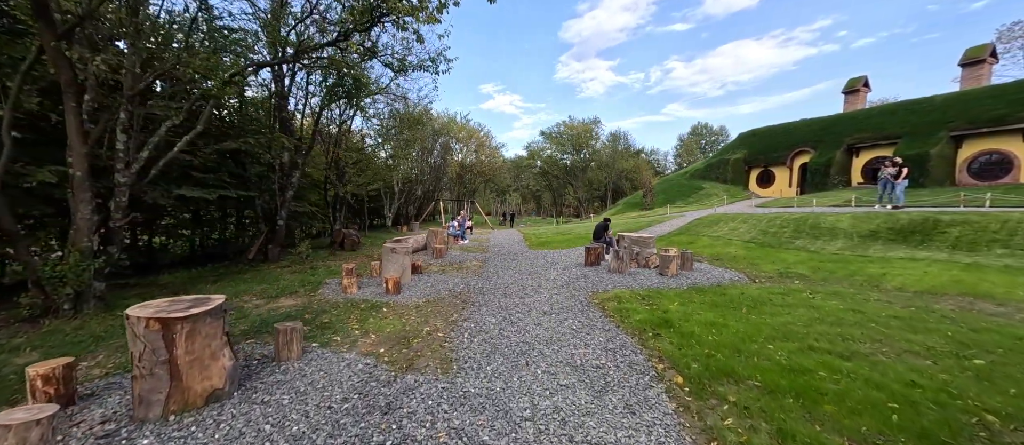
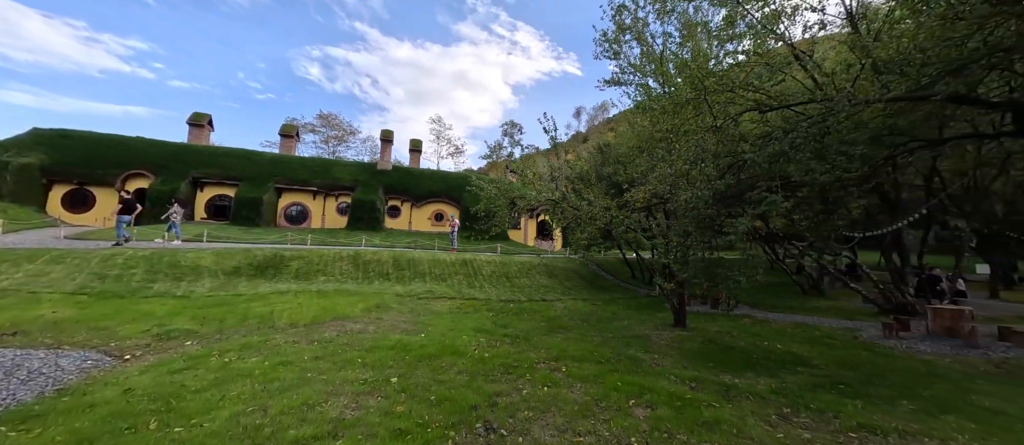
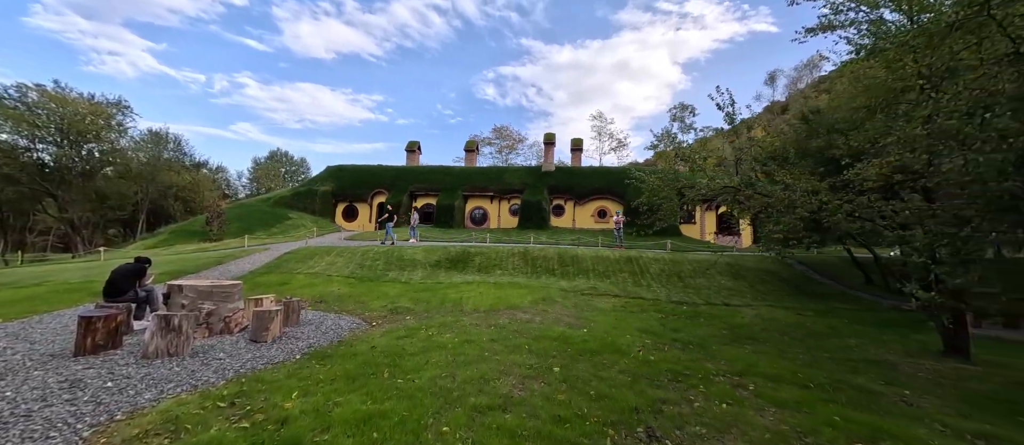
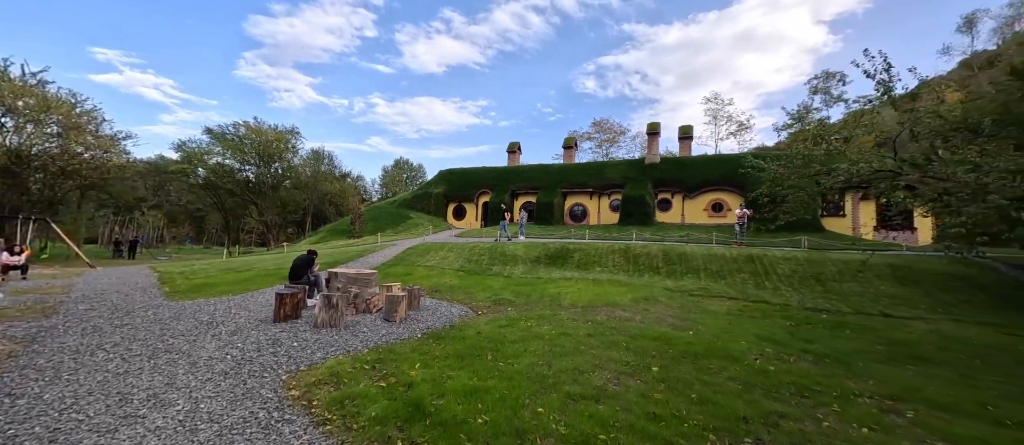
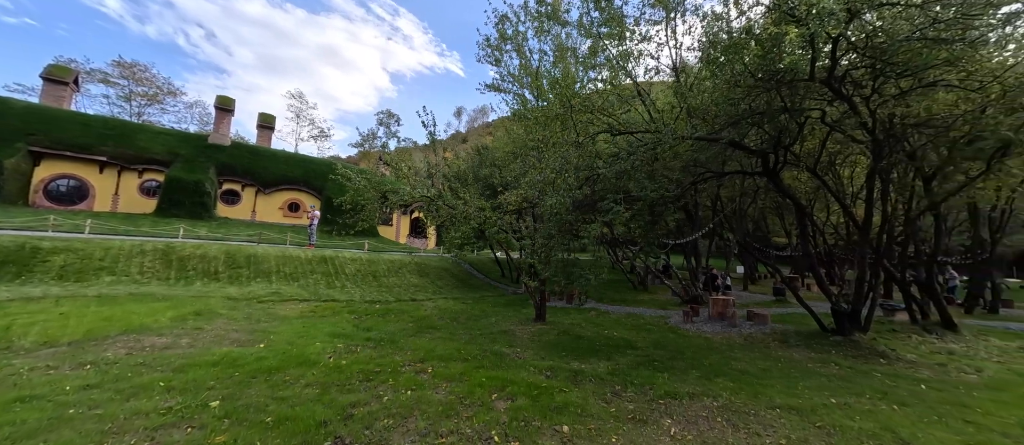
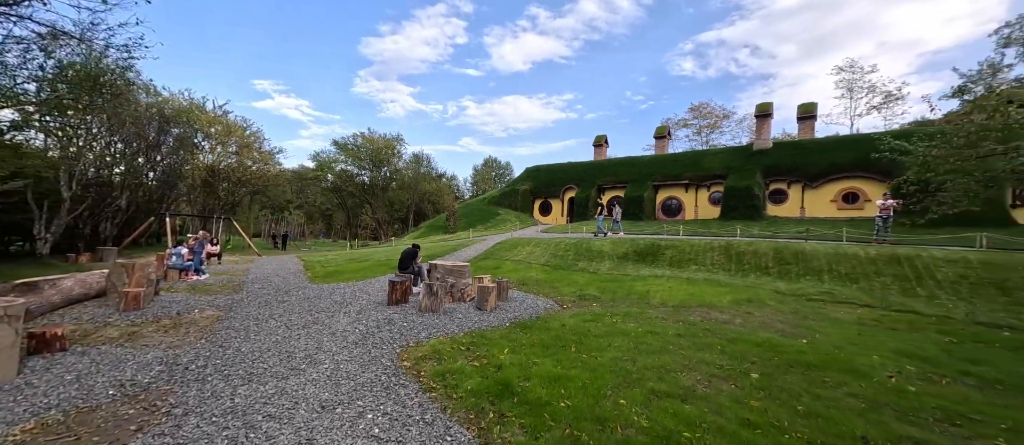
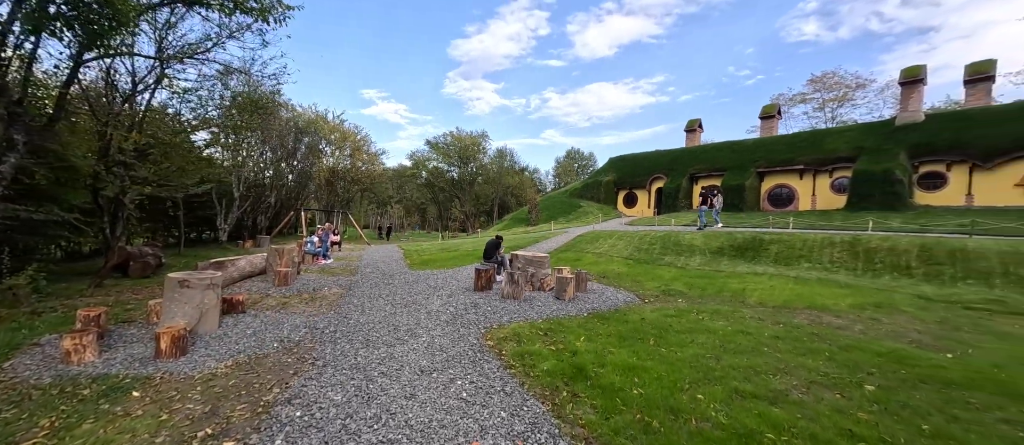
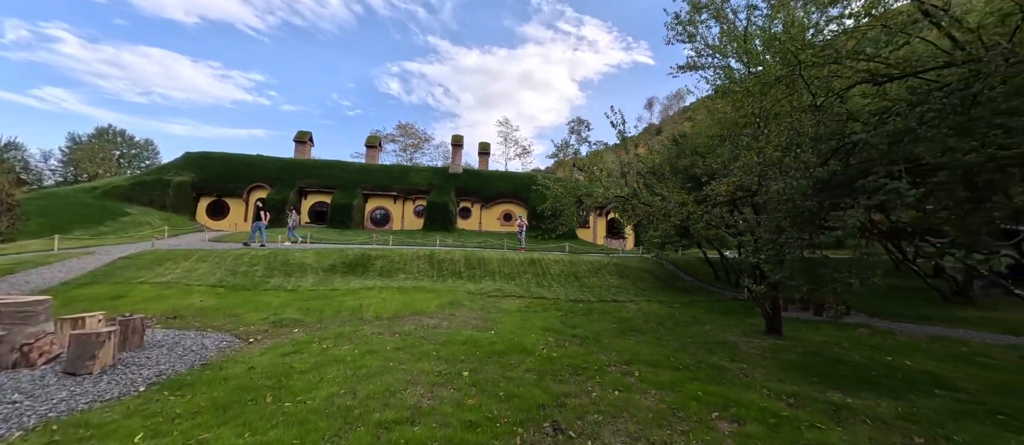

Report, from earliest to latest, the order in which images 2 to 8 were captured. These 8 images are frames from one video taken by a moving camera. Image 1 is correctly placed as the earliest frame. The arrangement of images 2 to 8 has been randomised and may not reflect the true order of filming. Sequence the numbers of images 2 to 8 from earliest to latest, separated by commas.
7, 6, 4, 3, 8, 2, 5
